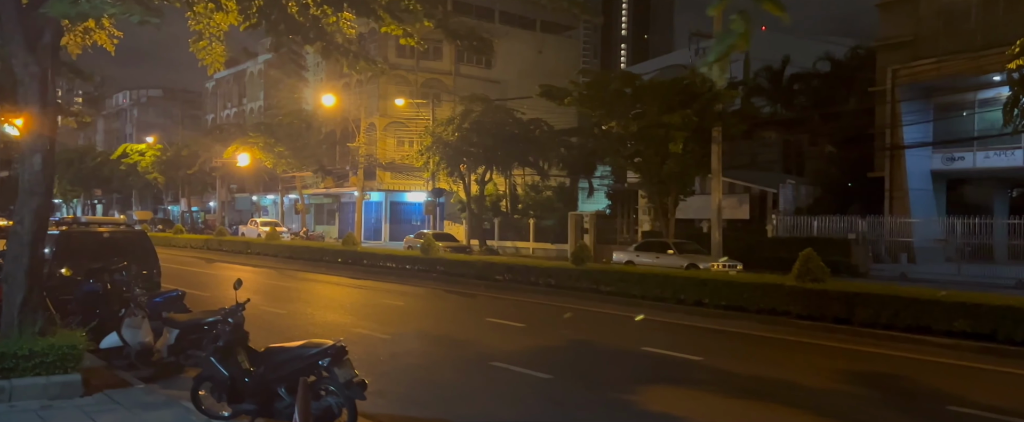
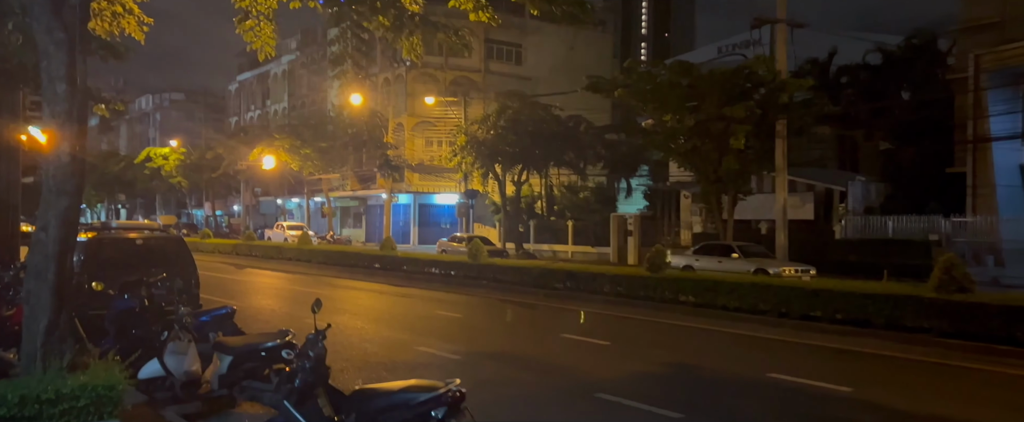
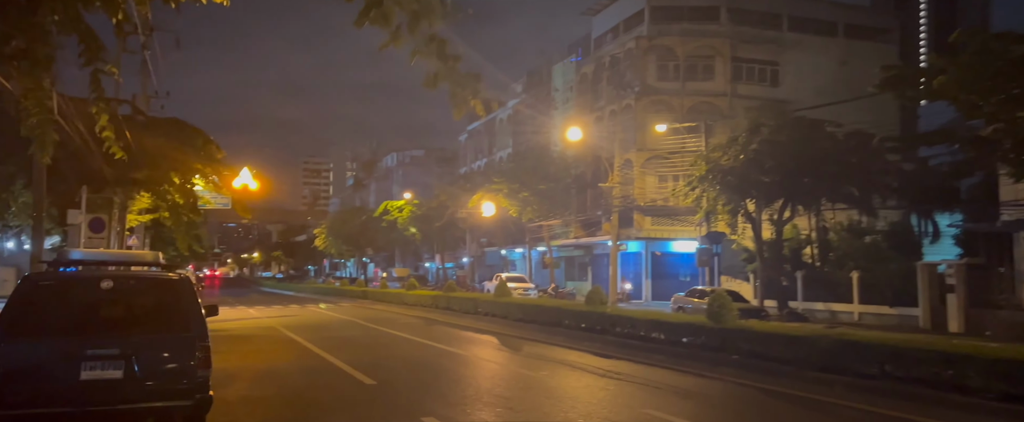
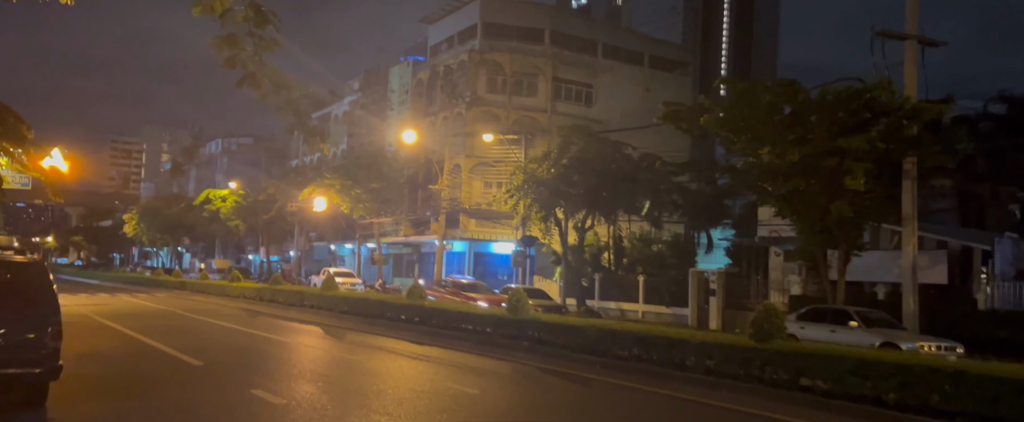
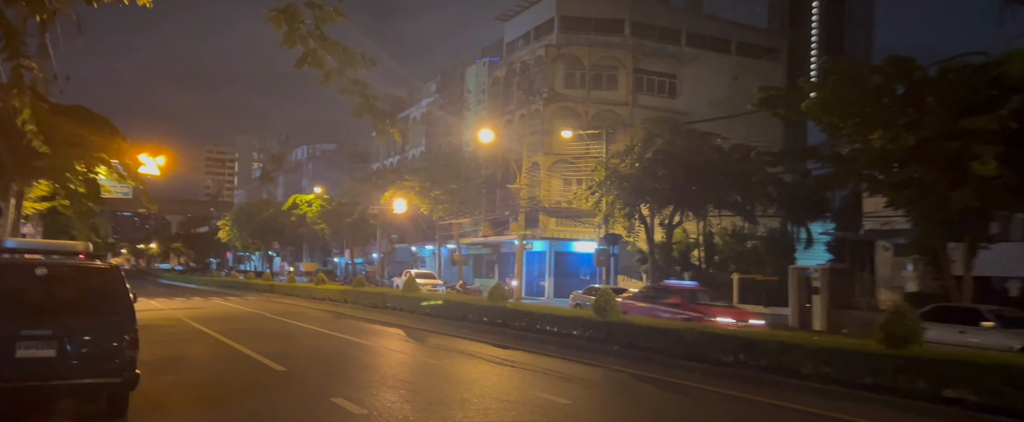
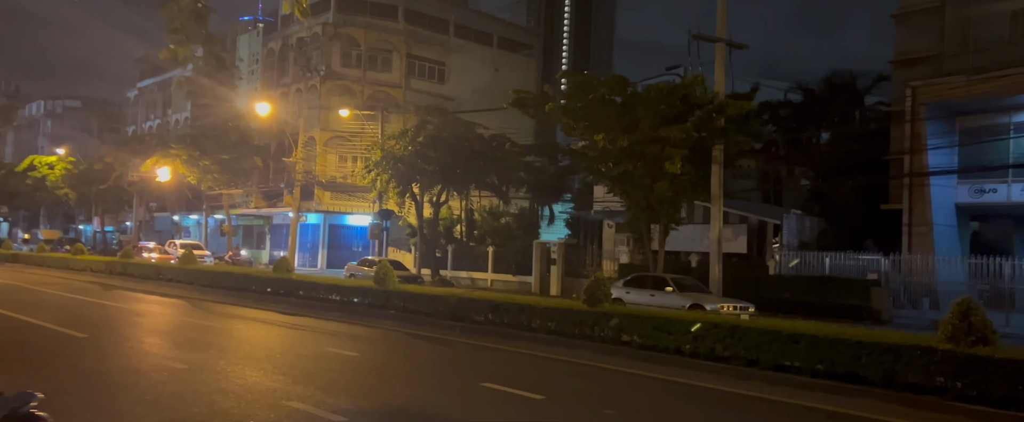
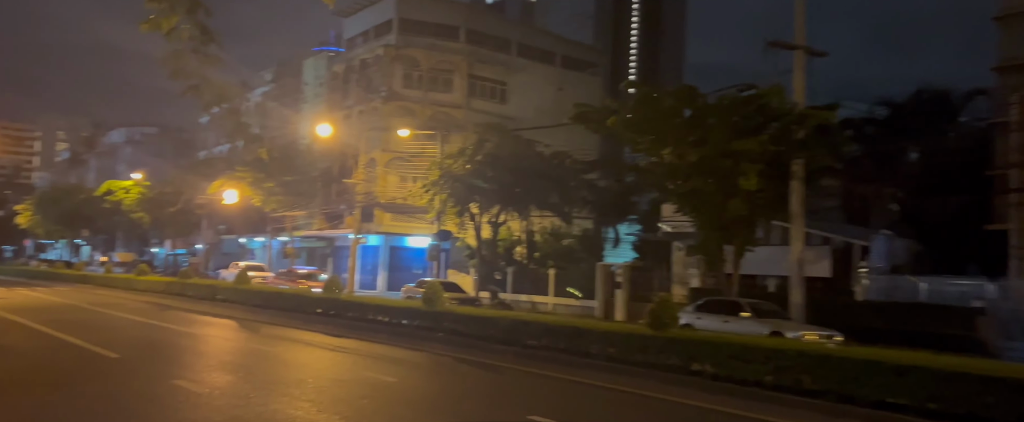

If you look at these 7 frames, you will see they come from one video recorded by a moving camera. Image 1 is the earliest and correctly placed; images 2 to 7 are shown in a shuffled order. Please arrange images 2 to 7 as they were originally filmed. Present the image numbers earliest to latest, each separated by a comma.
2, 6, 7, 4, 5, 3
